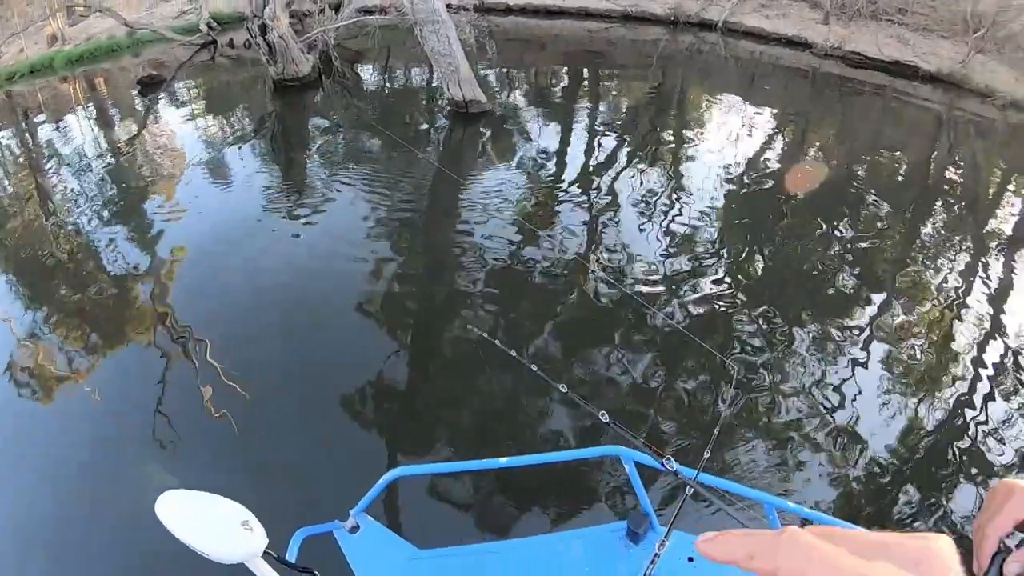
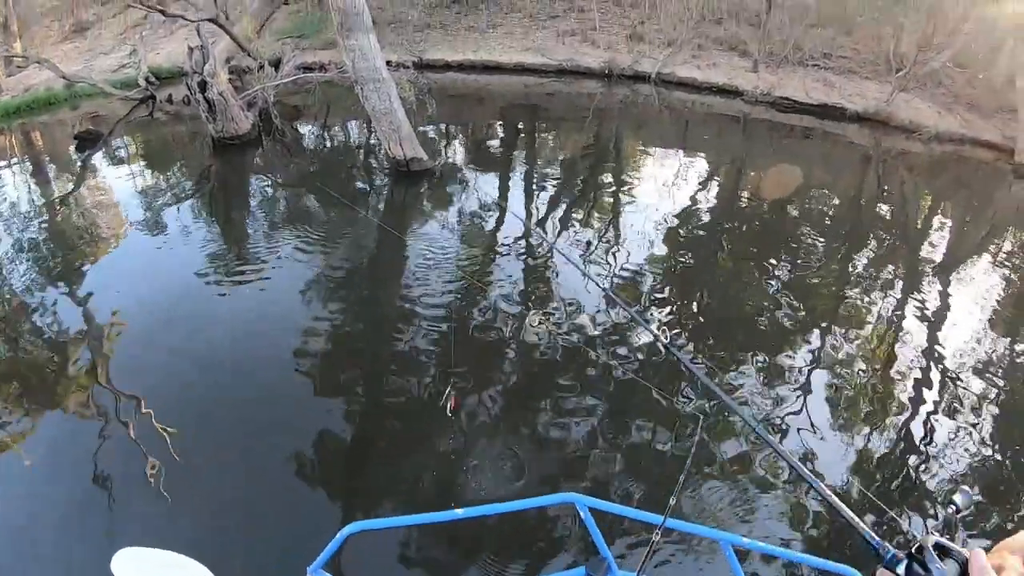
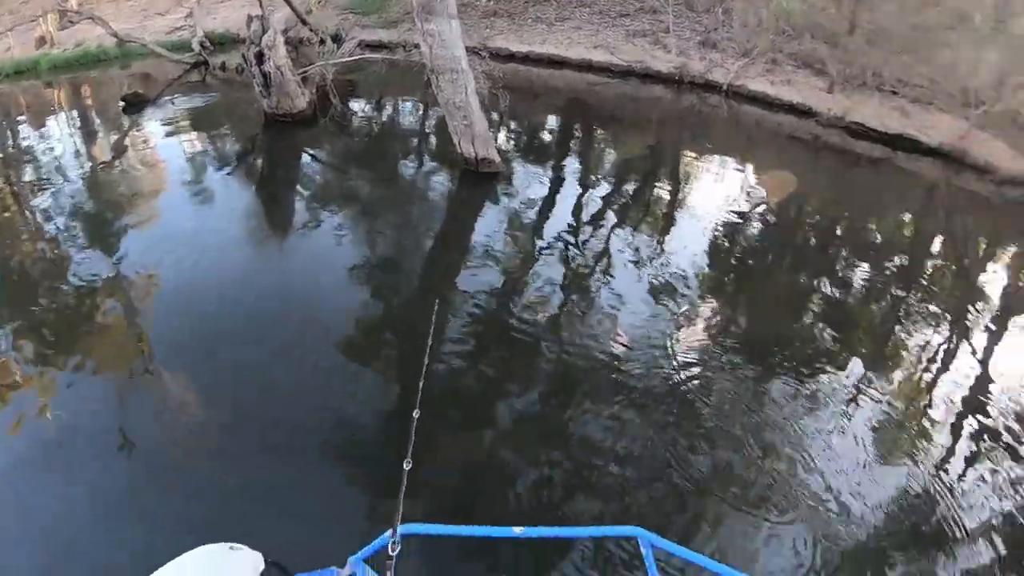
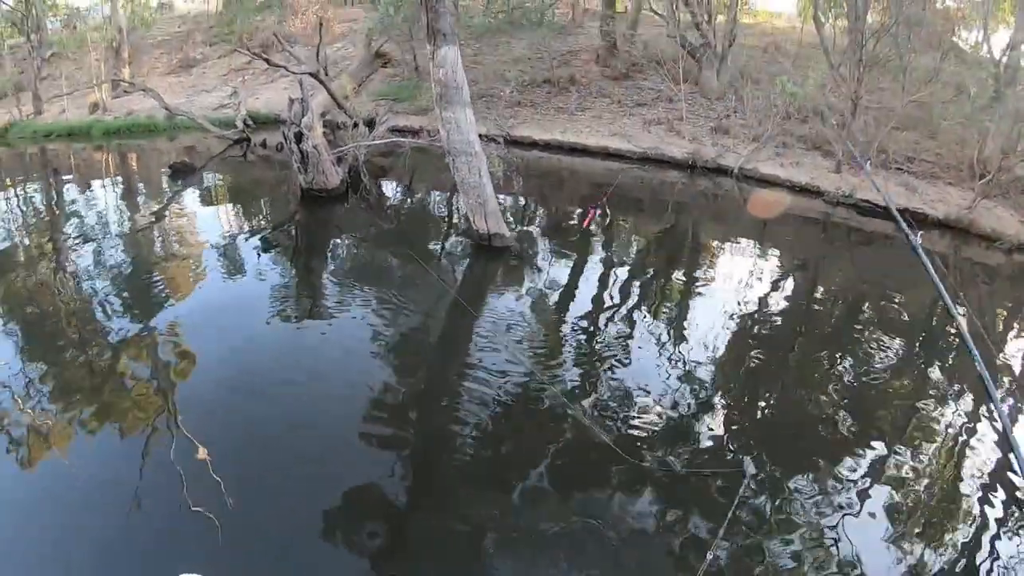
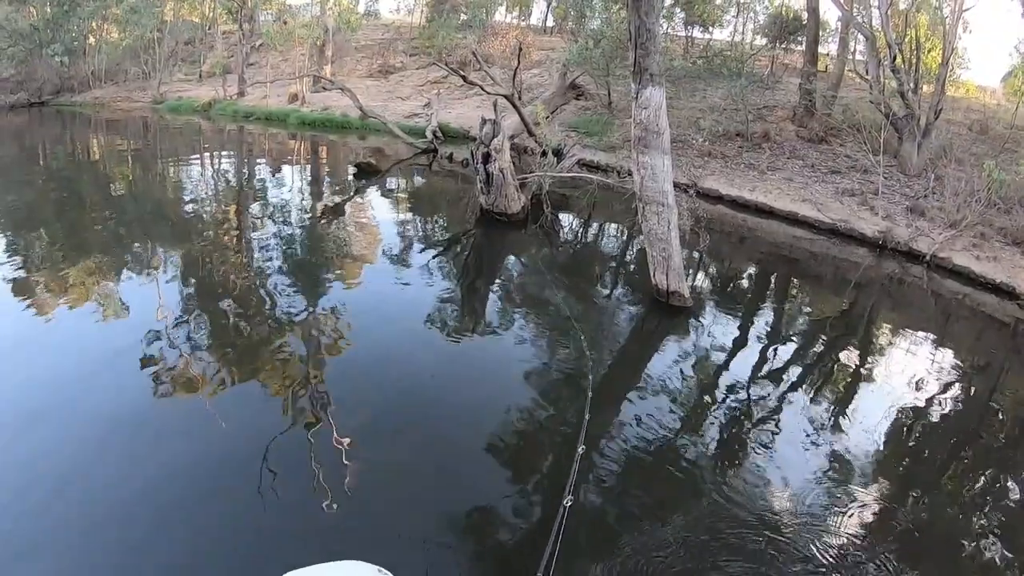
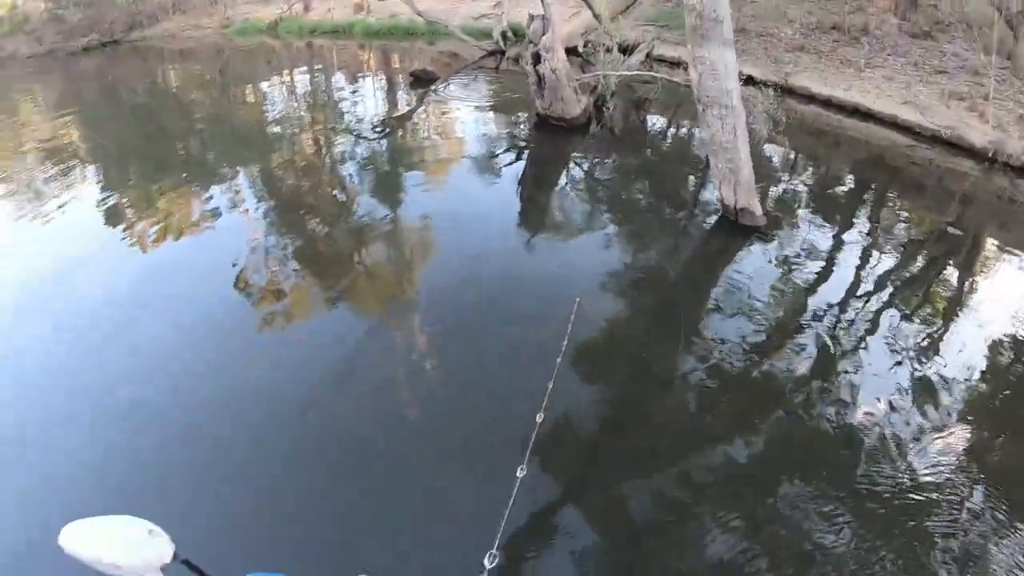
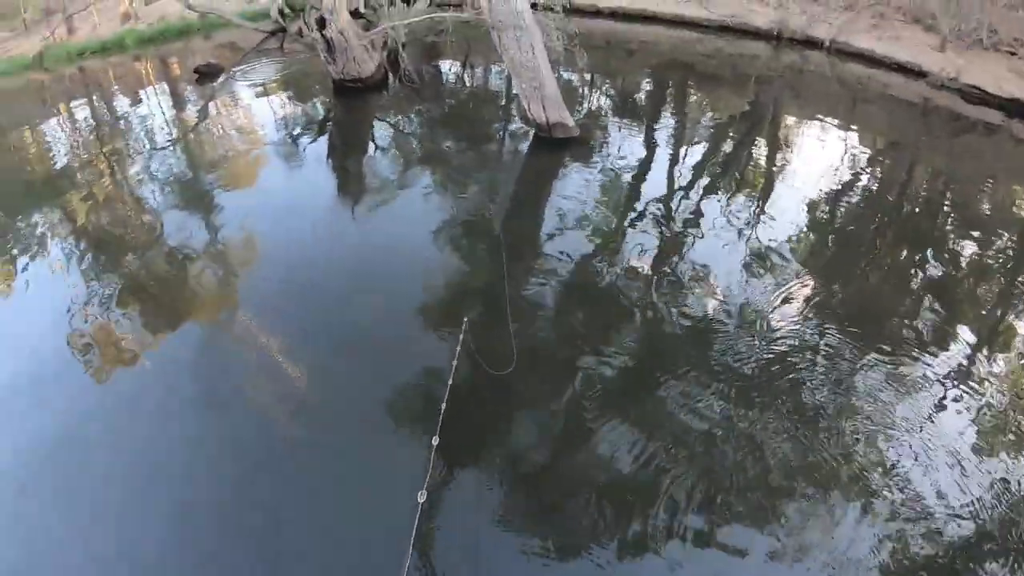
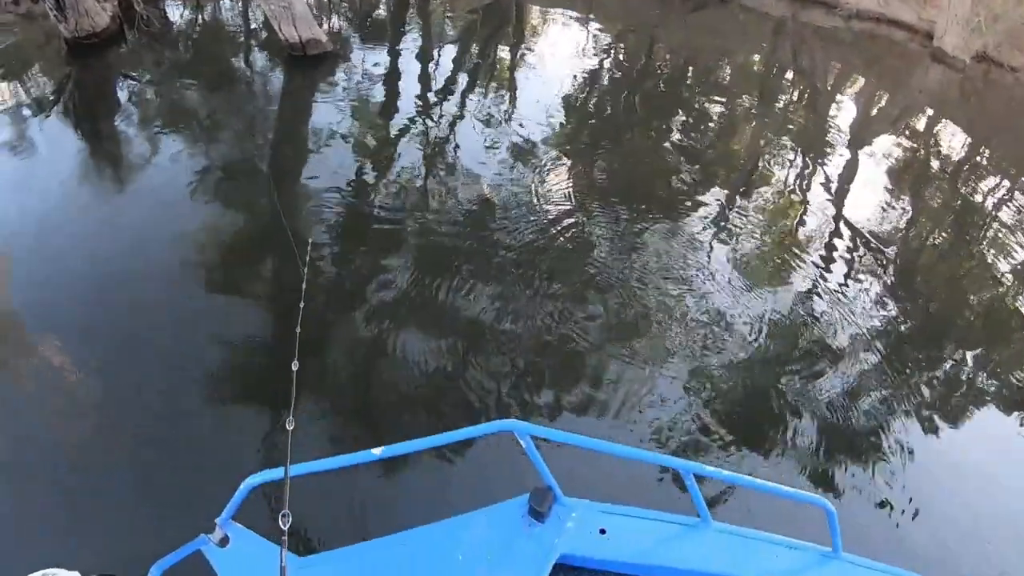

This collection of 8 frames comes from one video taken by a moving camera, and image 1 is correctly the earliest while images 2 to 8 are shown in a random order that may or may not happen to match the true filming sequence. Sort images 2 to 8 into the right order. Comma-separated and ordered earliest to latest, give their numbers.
2, 4, 5, 3, 8, 7, 6
